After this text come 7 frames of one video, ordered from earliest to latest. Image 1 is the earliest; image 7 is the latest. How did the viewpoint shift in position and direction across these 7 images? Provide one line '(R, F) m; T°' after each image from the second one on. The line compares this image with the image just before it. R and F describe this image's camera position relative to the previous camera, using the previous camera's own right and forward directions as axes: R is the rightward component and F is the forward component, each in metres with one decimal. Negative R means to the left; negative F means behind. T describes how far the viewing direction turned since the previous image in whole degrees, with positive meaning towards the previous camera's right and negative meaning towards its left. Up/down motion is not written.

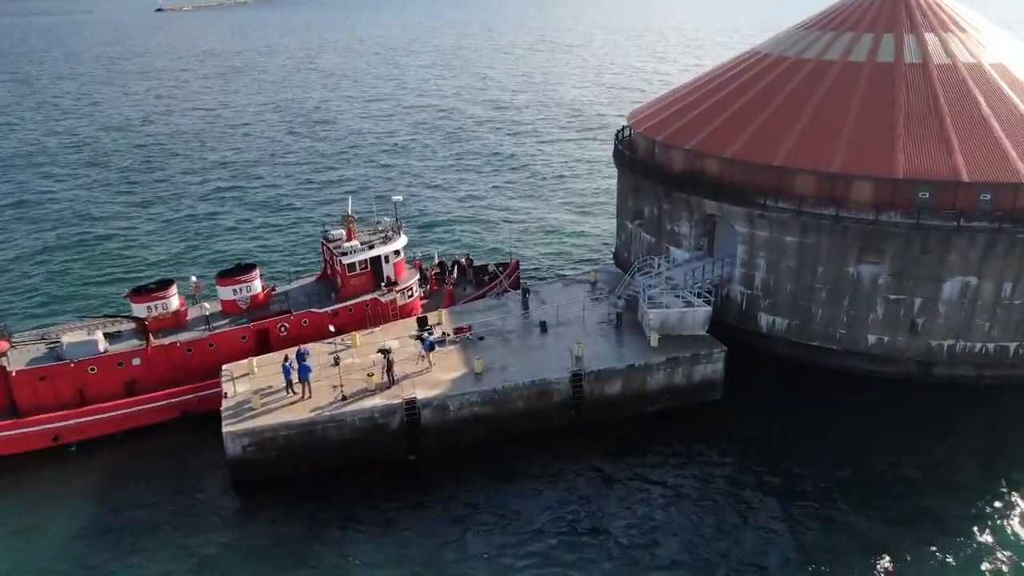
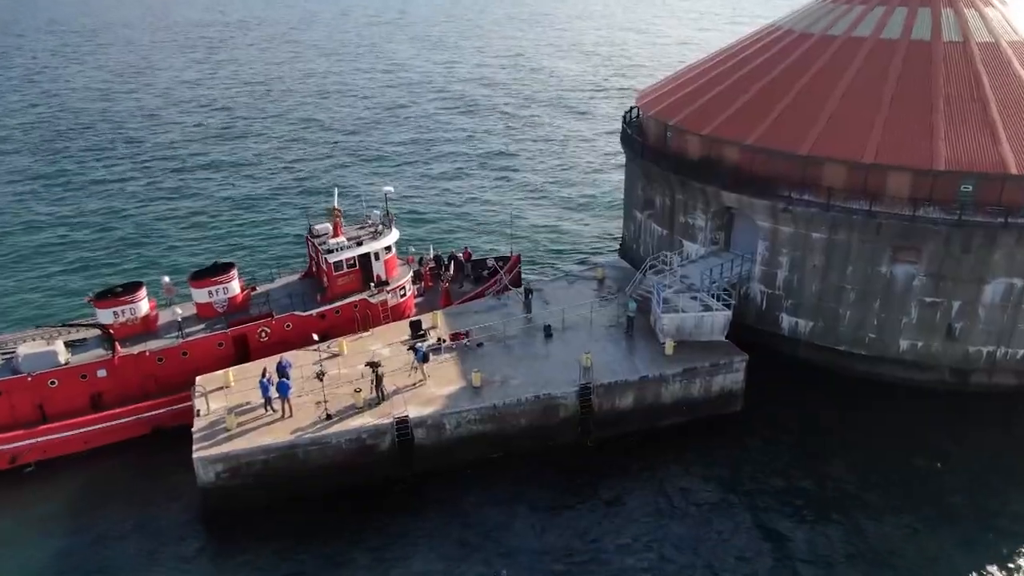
(-0.1, +2.8) m; 0°
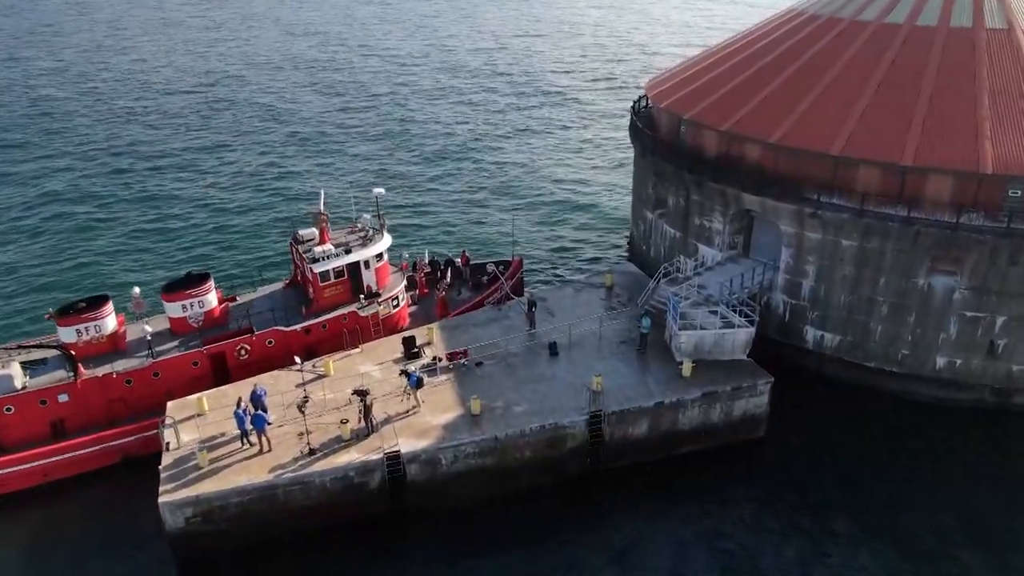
(-0.1, +2.6) m; 0°
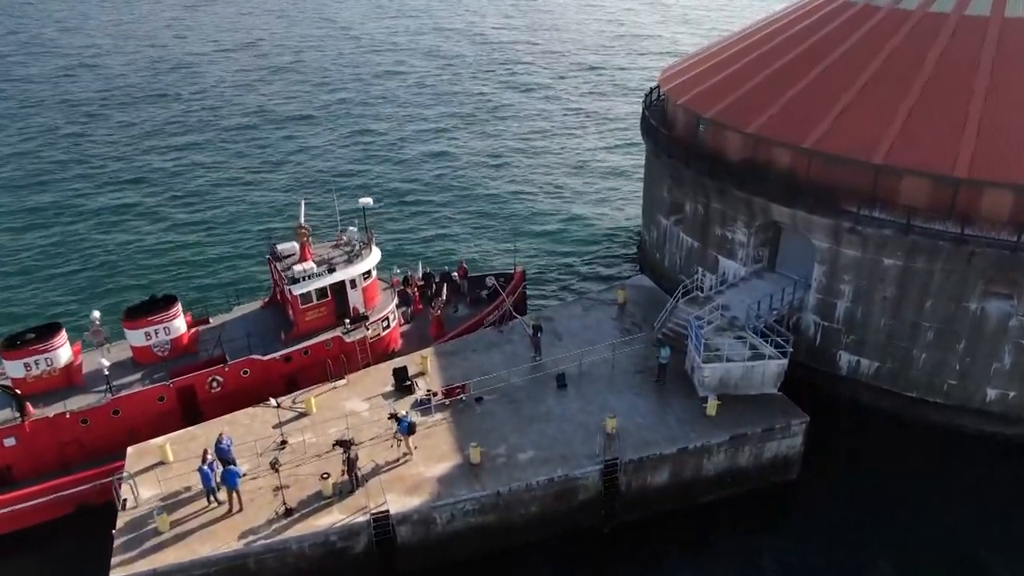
(-0.2, +3.0) m; 0°
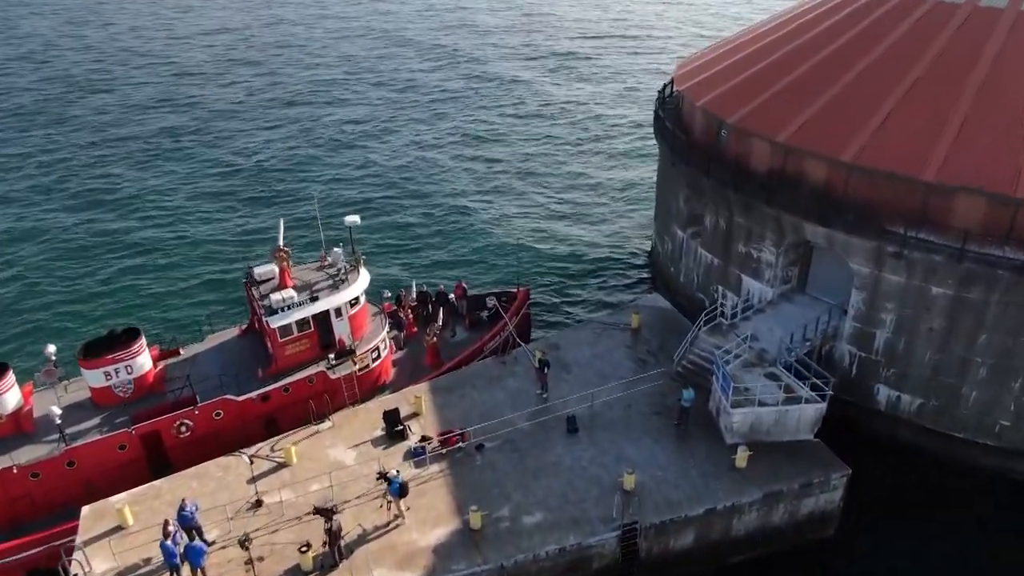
(-0.2, +2.7) m; 0°
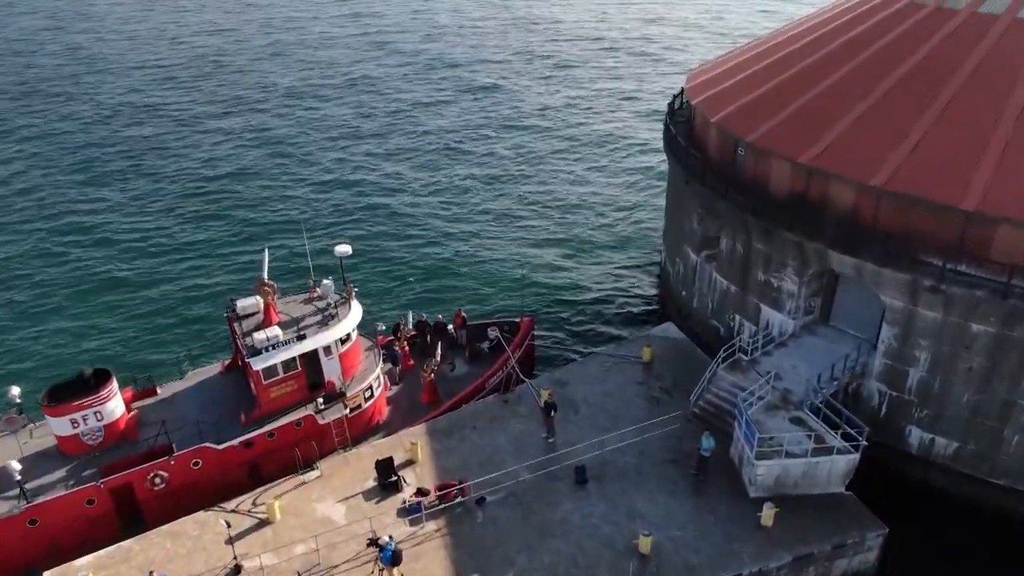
(-0.1, +1.8) m; 0°
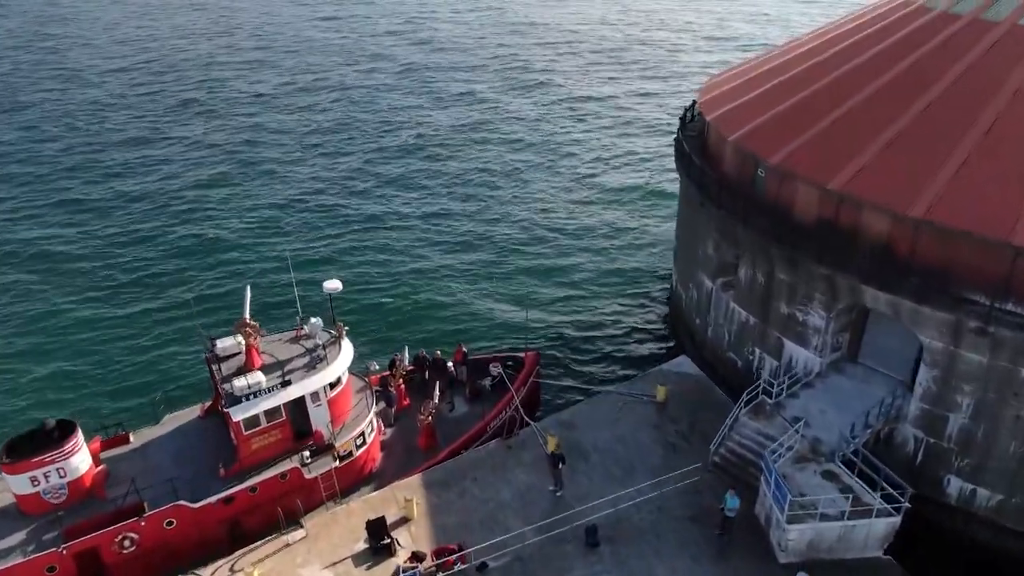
(-0.1, +1.9) m; 0°
